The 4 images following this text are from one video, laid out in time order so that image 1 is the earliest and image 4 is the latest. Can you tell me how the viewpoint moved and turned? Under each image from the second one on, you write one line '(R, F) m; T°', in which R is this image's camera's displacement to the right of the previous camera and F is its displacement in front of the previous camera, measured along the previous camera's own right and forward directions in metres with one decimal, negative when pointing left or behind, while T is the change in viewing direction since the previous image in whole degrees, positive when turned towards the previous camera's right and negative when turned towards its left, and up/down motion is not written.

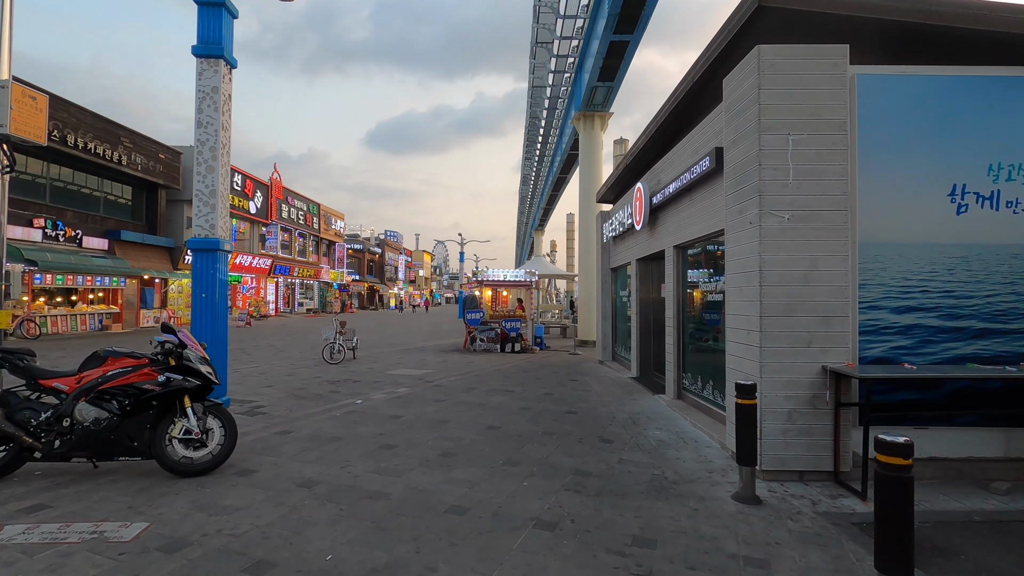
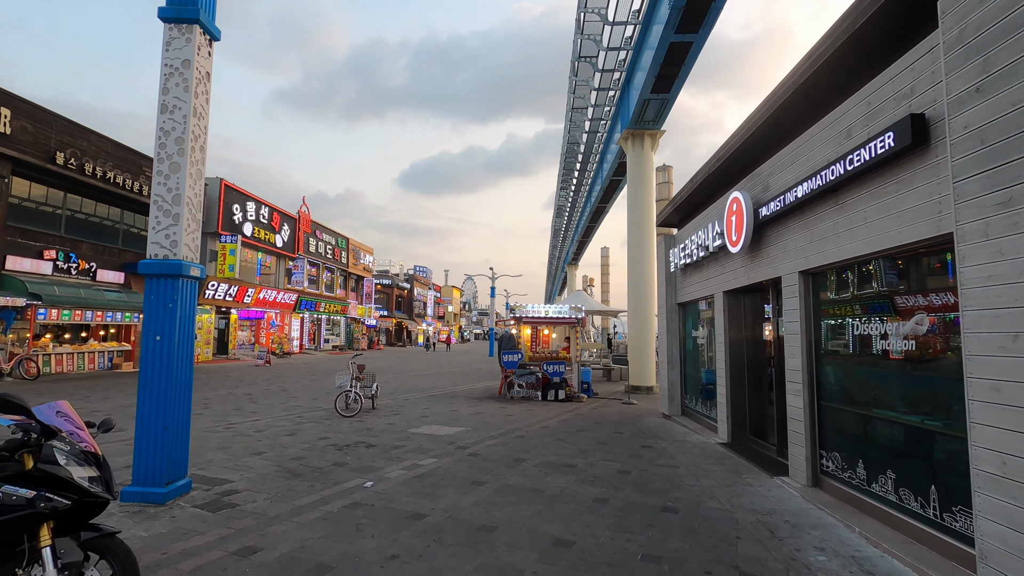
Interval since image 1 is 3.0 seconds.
(-0.4, +2.2) m; -3°
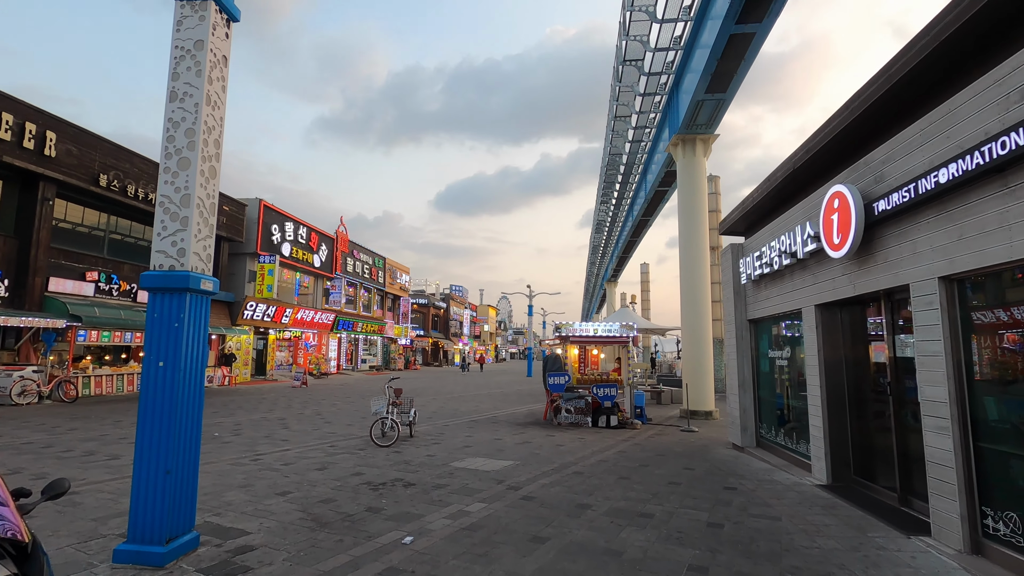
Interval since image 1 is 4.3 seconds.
(-0.3, +1.0) m; -4°
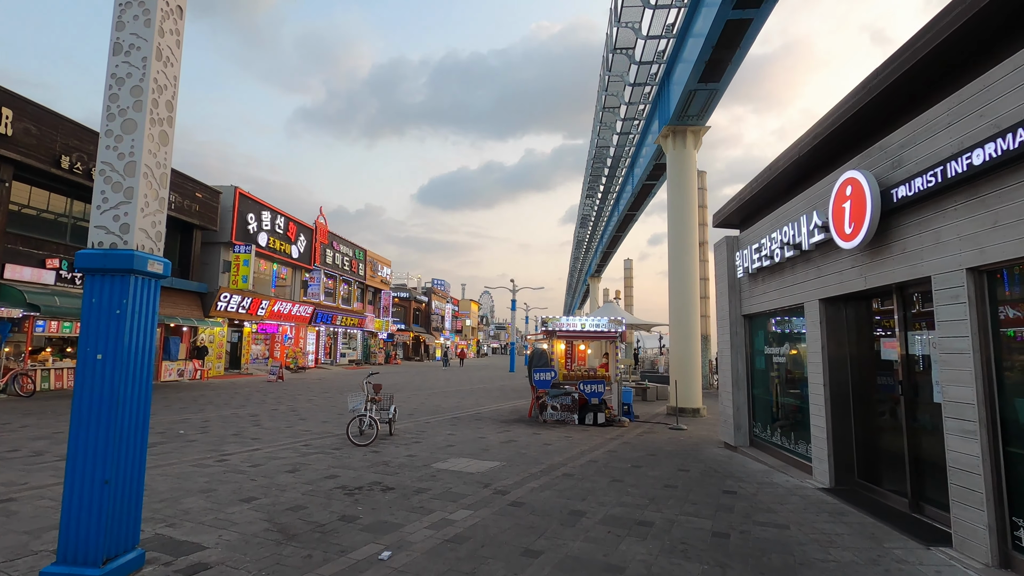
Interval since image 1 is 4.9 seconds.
(-0.1, +0.5) m; +2°
